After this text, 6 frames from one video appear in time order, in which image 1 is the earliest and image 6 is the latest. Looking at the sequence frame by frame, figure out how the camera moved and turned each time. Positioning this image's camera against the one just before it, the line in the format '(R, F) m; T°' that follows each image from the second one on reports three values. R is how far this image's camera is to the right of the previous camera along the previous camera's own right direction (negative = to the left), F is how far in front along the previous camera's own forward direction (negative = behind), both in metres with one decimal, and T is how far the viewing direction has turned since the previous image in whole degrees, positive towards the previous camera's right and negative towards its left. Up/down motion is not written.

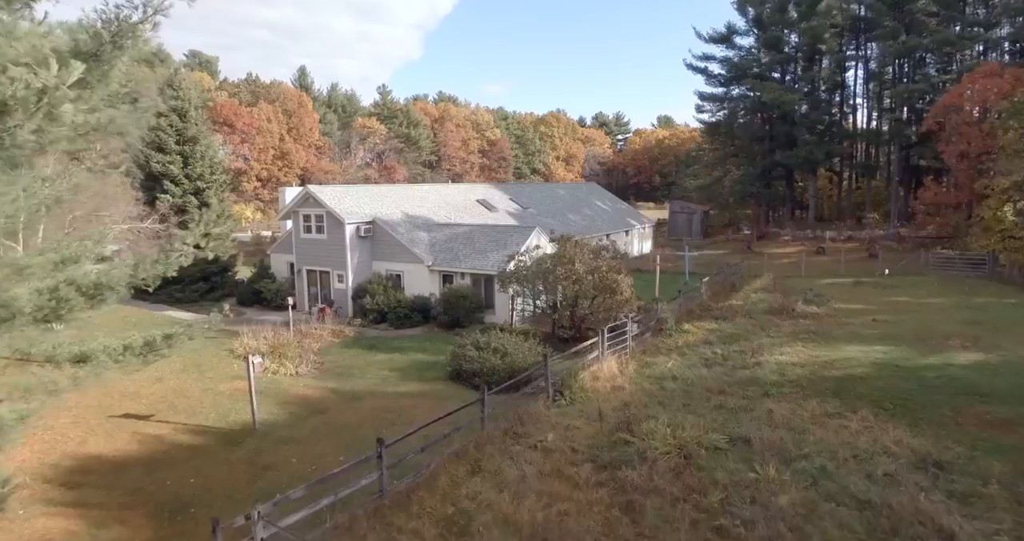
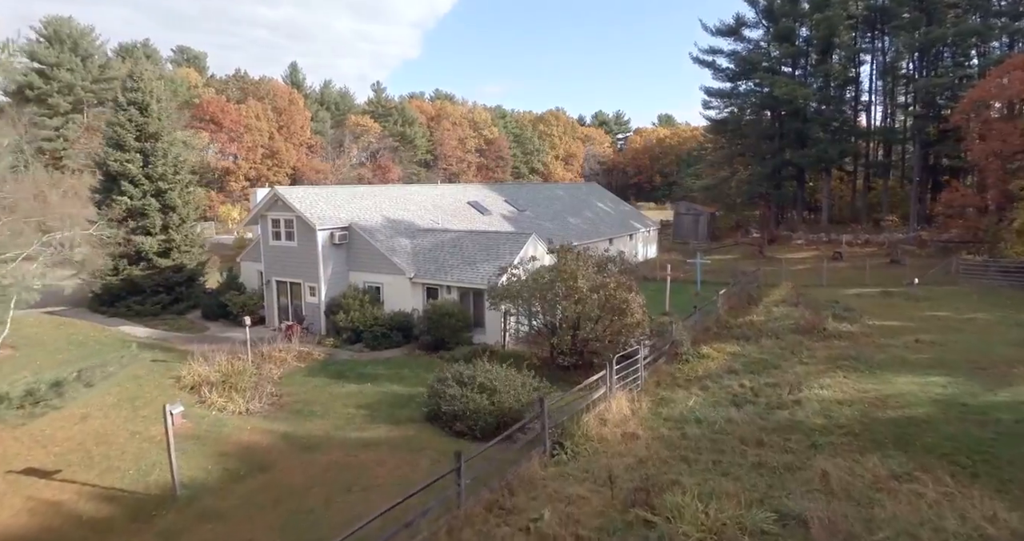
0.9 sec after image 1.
(+0.2, +2.9) m; 0°
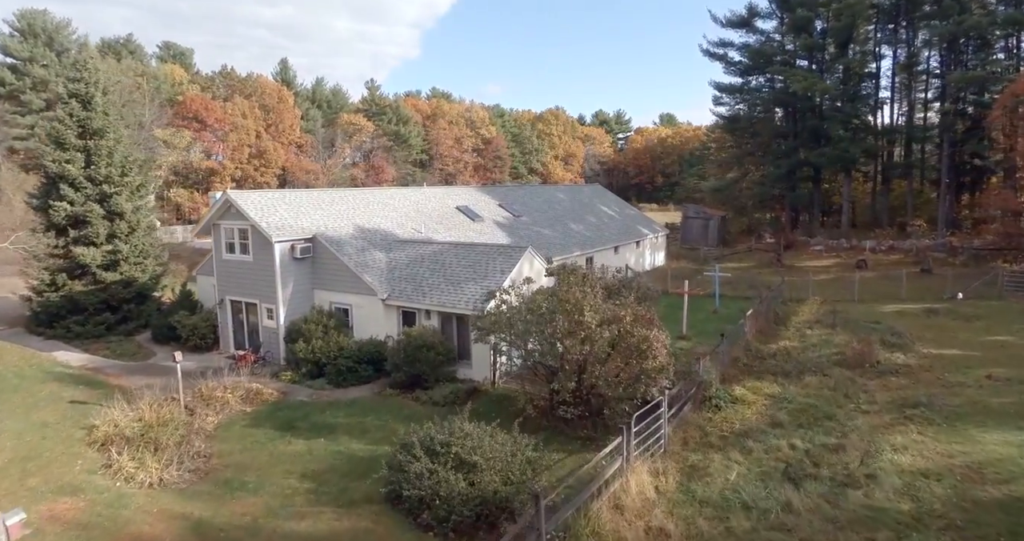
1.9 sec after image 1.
(+0.2, +3.4) m; 0°
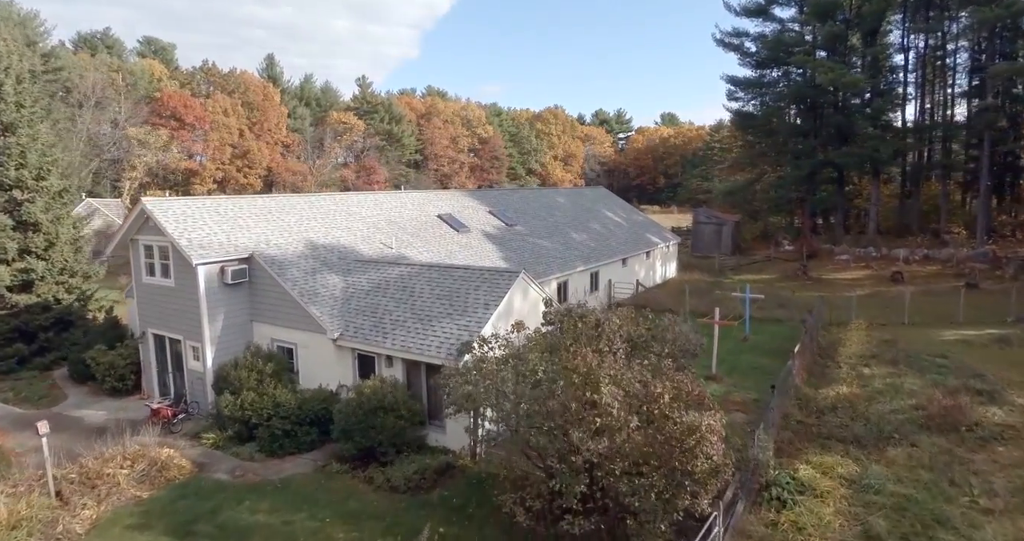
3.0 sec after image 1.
(+0.2, +4.0) m; 0°
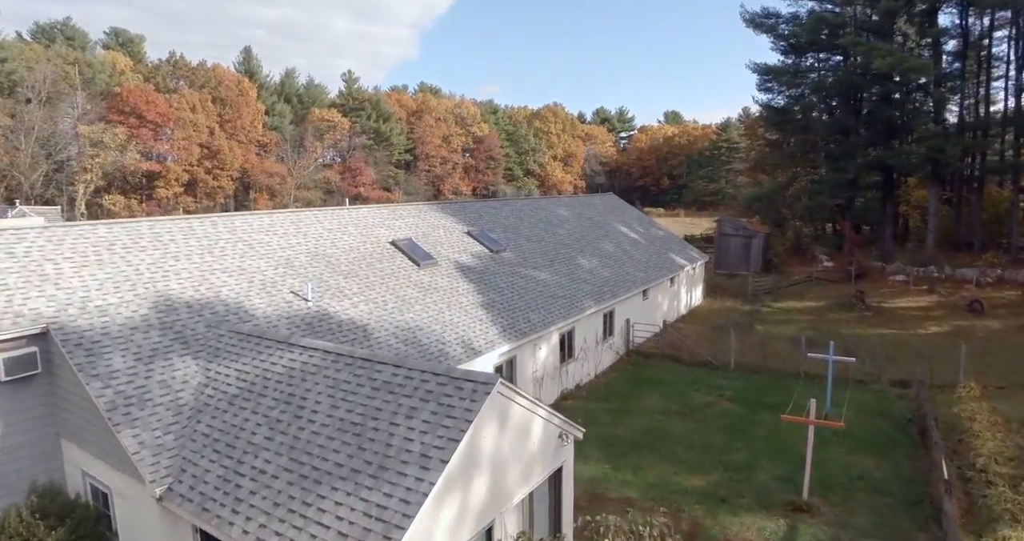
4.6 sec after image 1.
(+0.3, +6.3) m; 0°
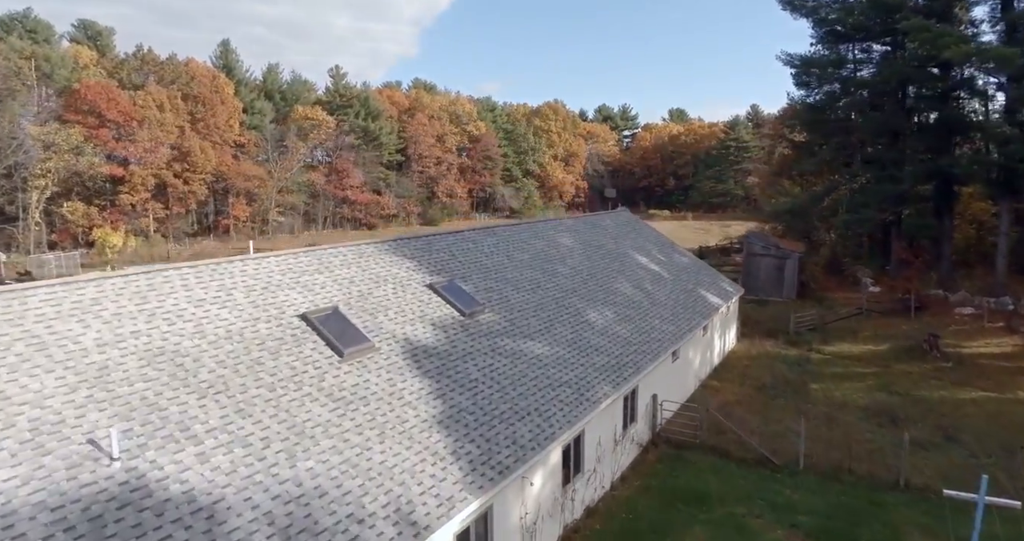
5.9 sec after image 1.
(+0.4, +5.3) m; 0°
